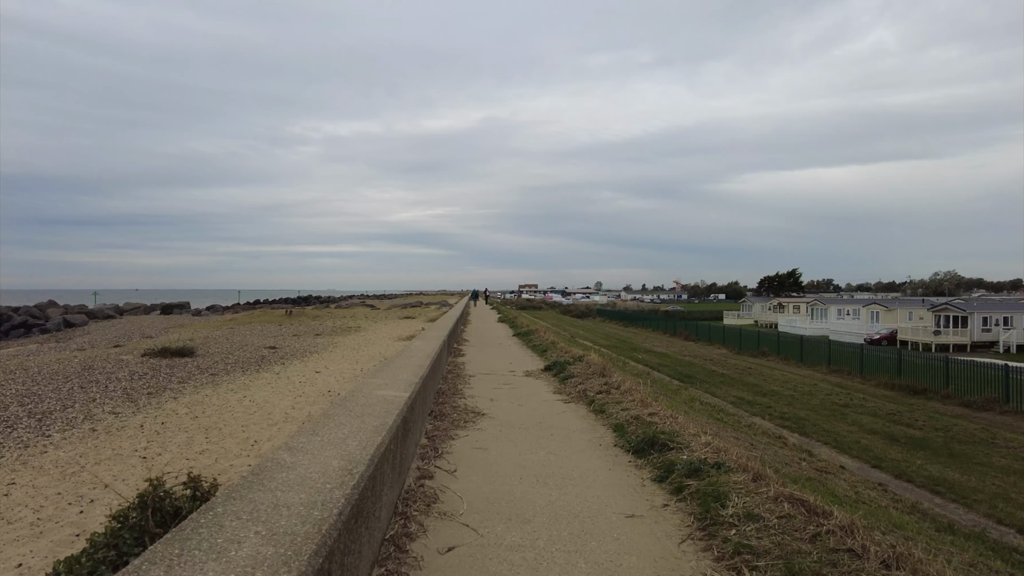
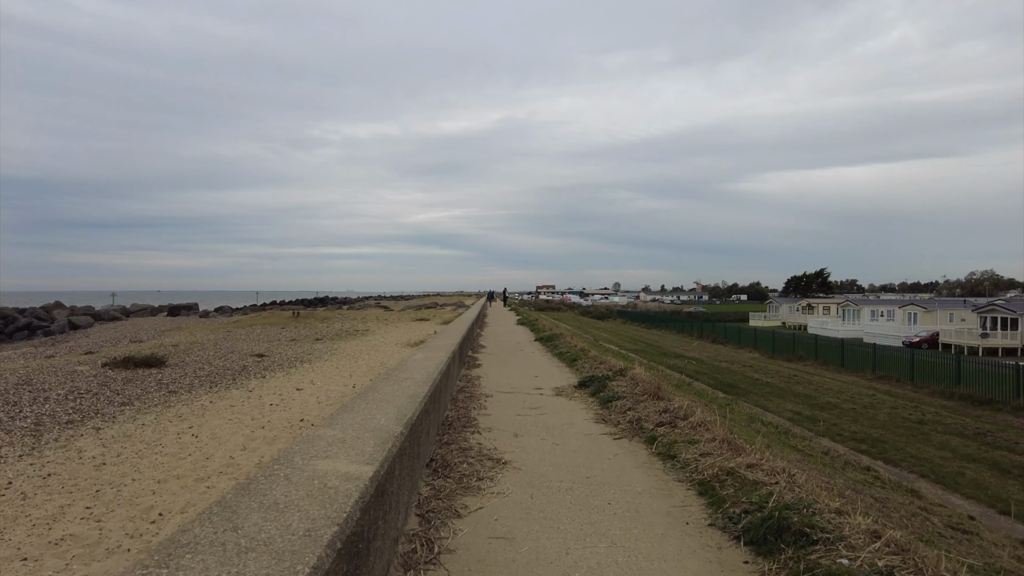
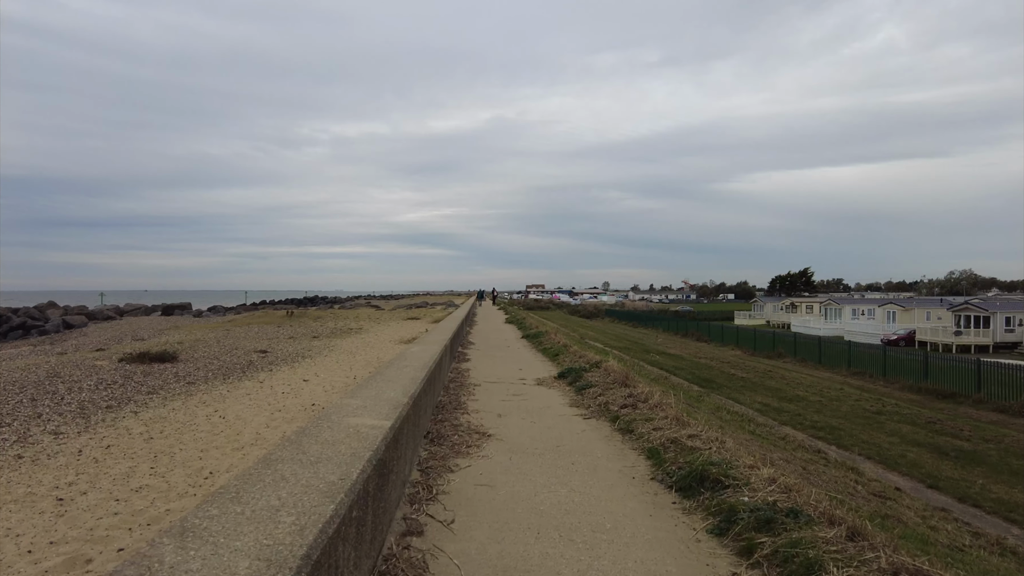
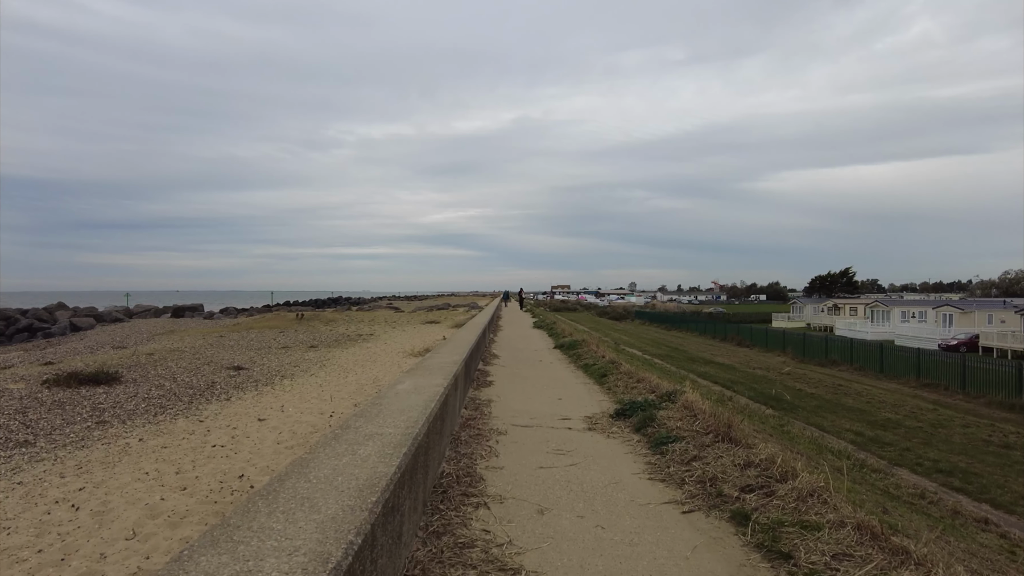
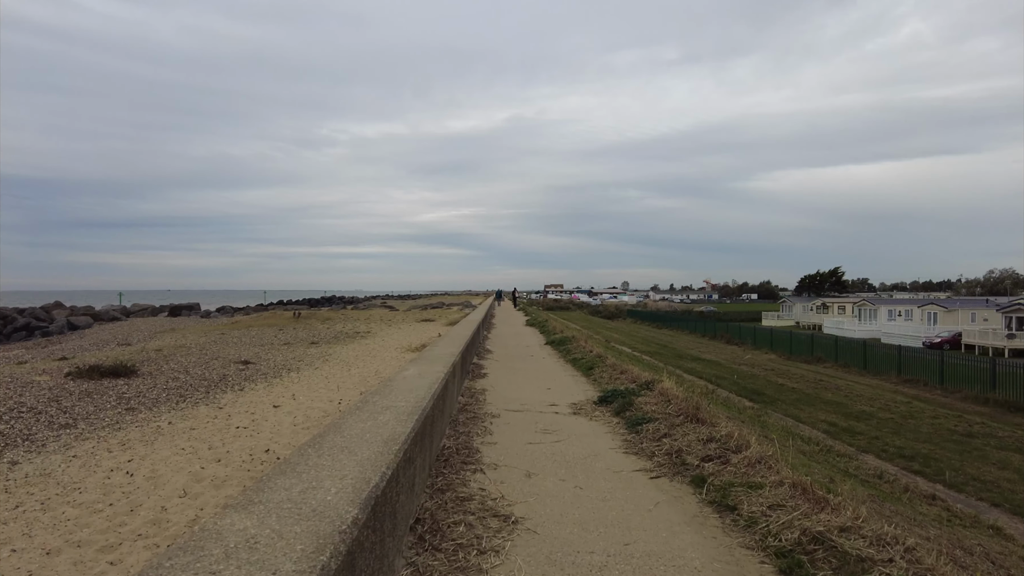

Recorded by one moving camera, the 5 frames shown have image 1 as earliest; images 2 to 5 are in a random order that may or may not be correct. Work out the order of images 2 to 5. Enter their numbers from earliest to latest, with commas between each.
3, 2, 5, 4
